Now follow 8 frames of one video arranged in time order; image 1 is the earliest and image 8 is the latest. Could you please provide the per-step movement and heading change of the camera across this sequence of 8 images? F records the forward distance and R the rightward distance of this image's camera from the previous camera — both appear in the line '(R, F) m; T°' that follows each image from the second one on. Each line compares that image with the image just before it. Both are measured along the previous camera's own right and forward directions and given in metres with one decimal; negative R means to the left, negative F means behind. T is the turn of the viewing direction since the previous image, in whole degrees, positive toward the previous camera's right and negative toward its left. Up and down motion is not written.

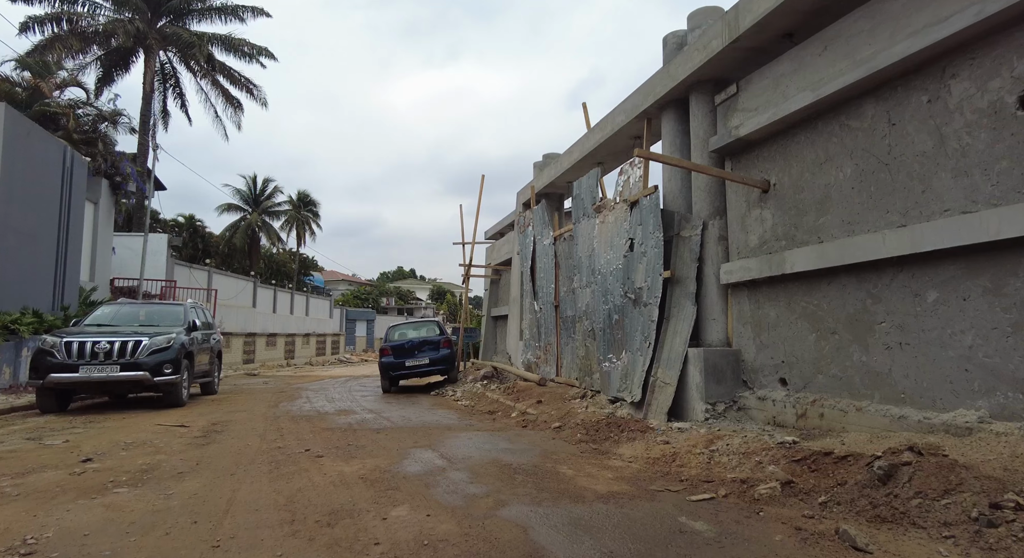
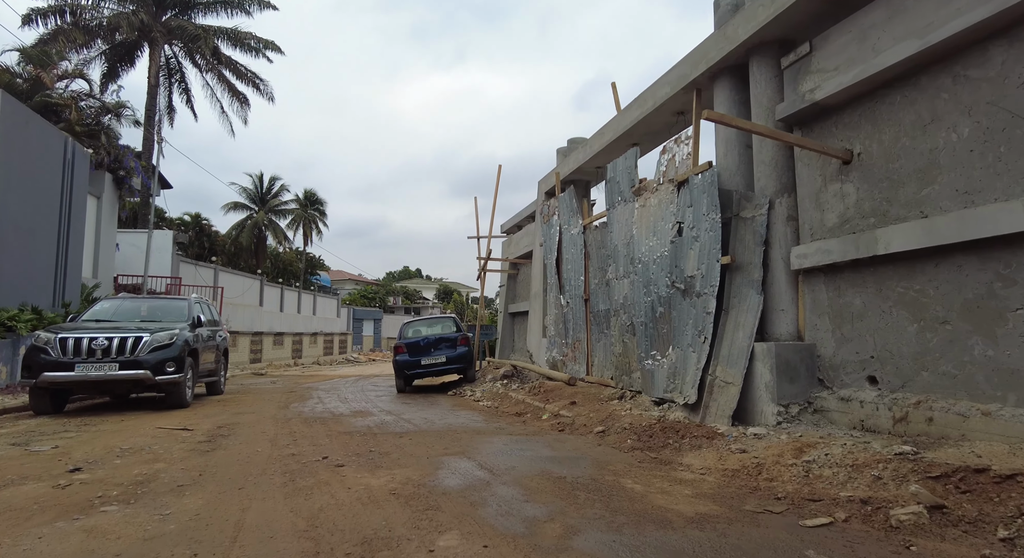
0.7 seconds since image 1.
(-0.4, +0.7) m; -1°
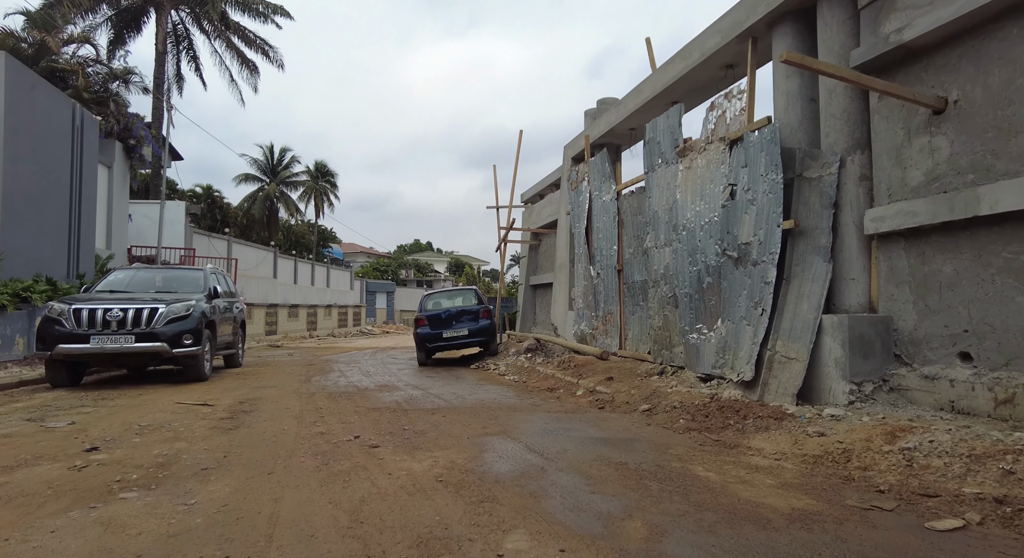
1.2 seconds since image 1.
(-0.3, +0.5) m; -1°
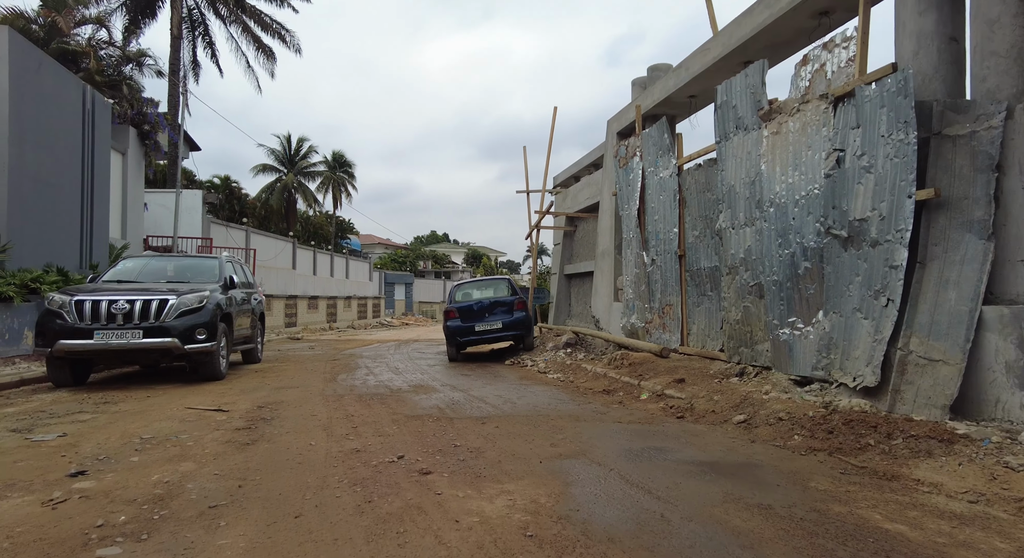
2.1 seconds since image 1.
(-0.4, +0.9) m; -2°
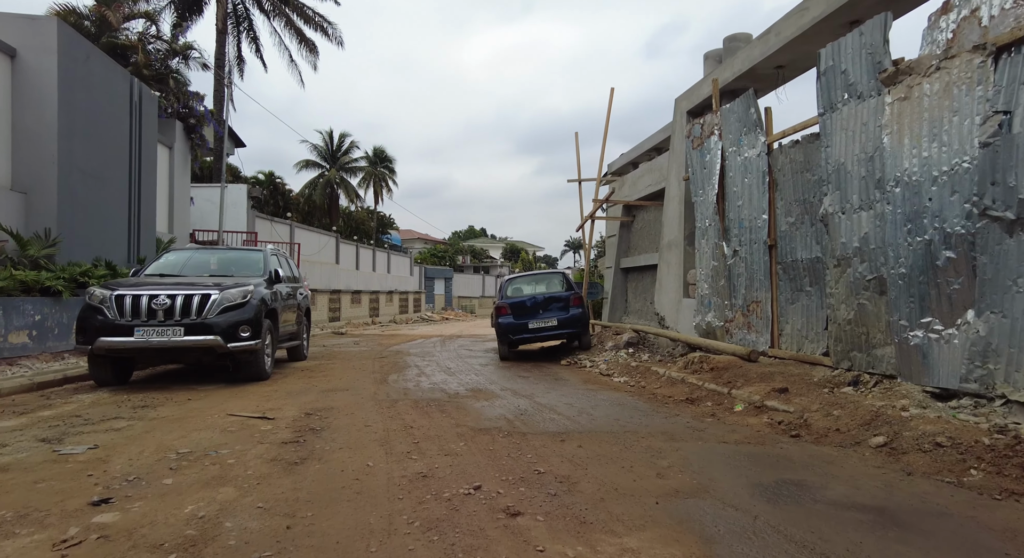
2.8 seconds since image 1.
(-0.4, +0.7) m; -4°
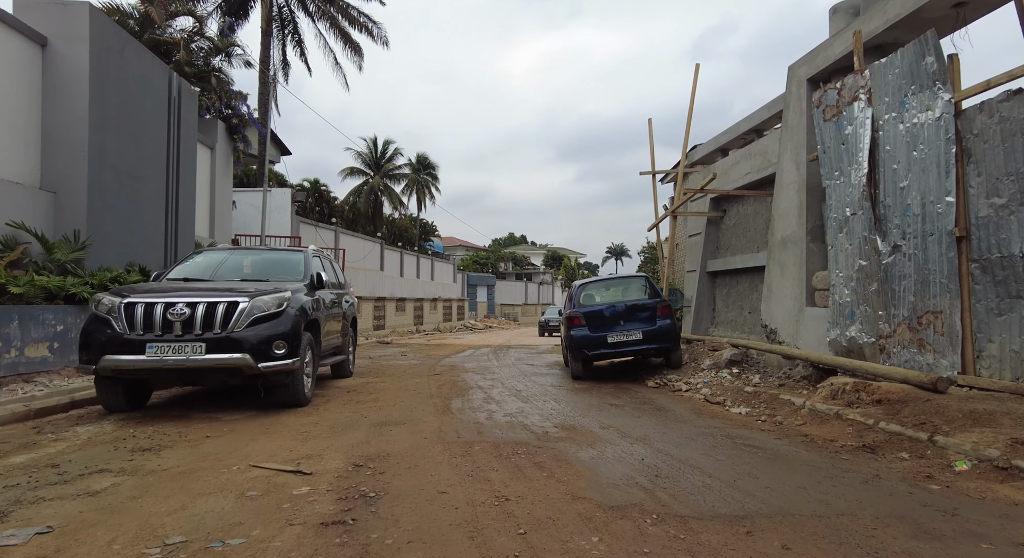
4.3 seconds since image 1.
(-0.6, +1.5) m; -4°
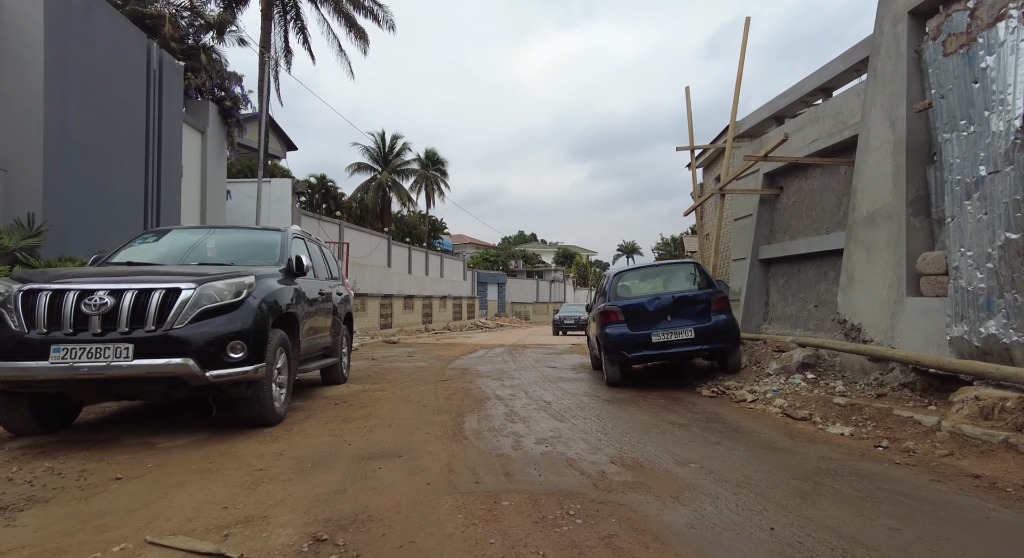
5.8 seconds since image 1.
(-0.2, +1.5) m; -1°
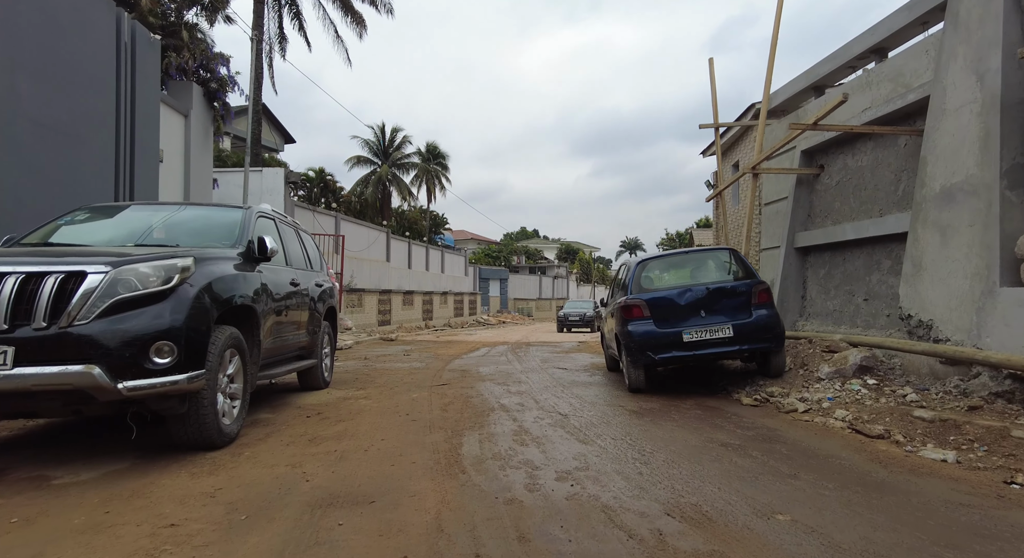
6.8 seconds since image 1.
(-0.1, +1.1) m; 0°
